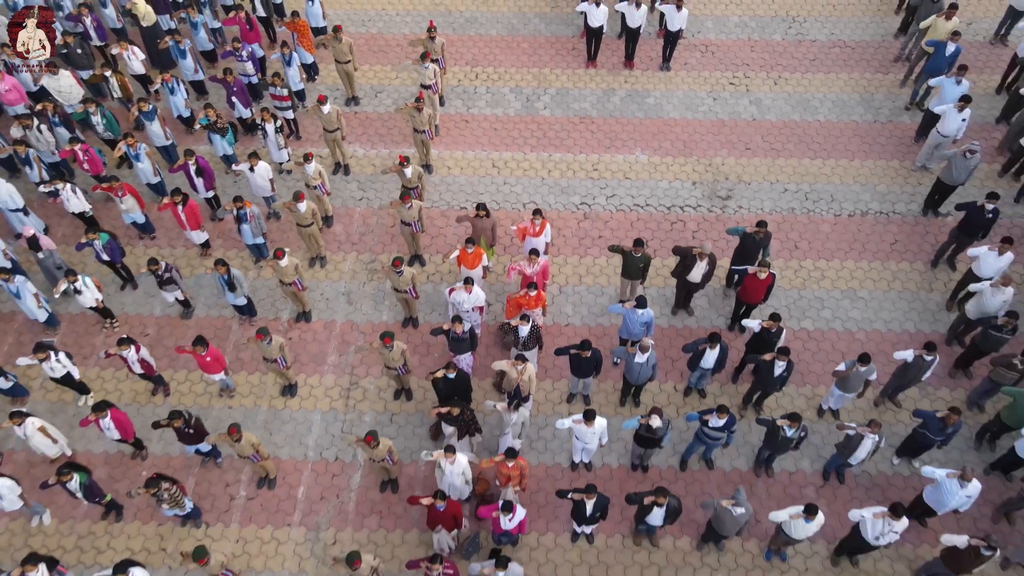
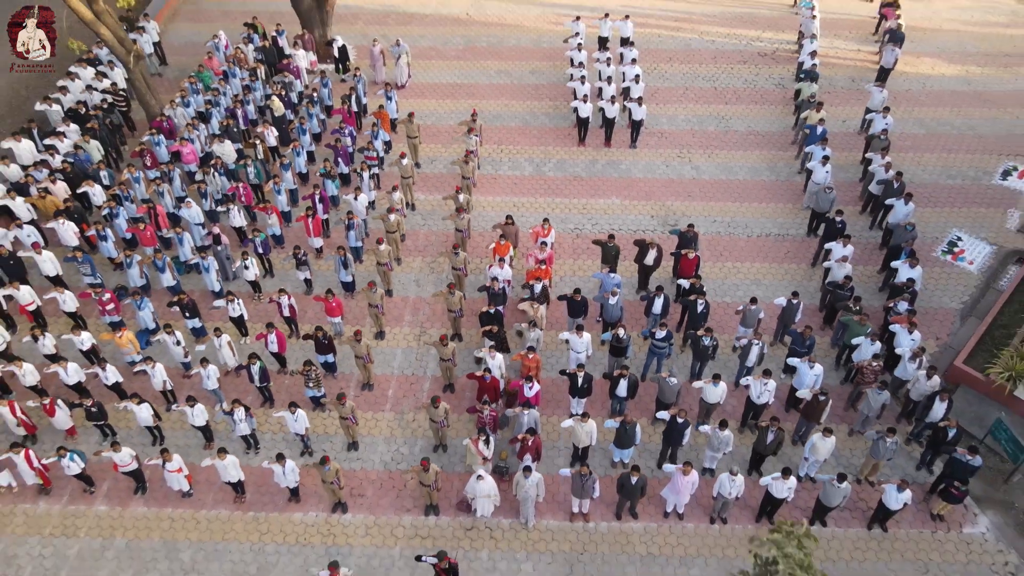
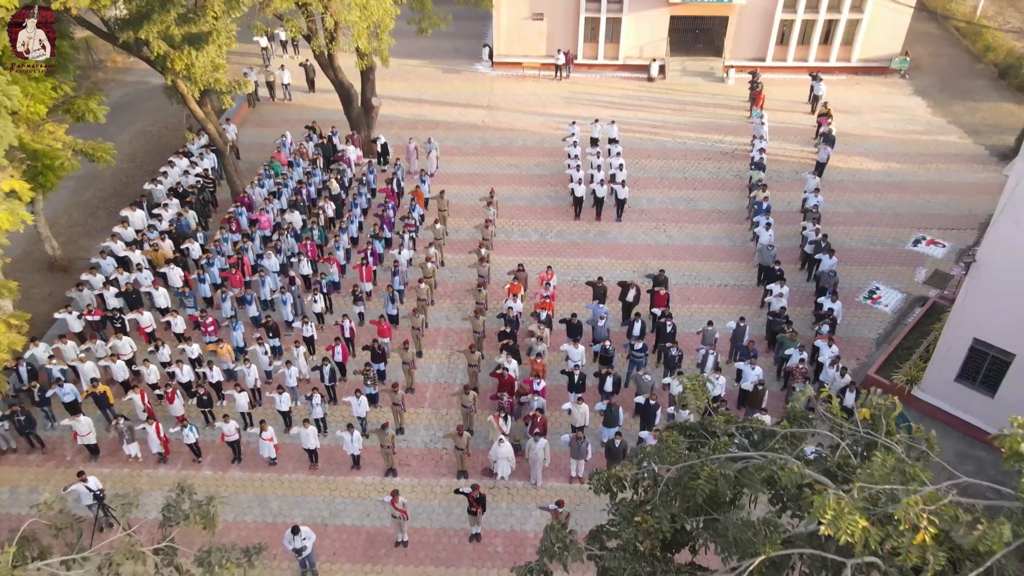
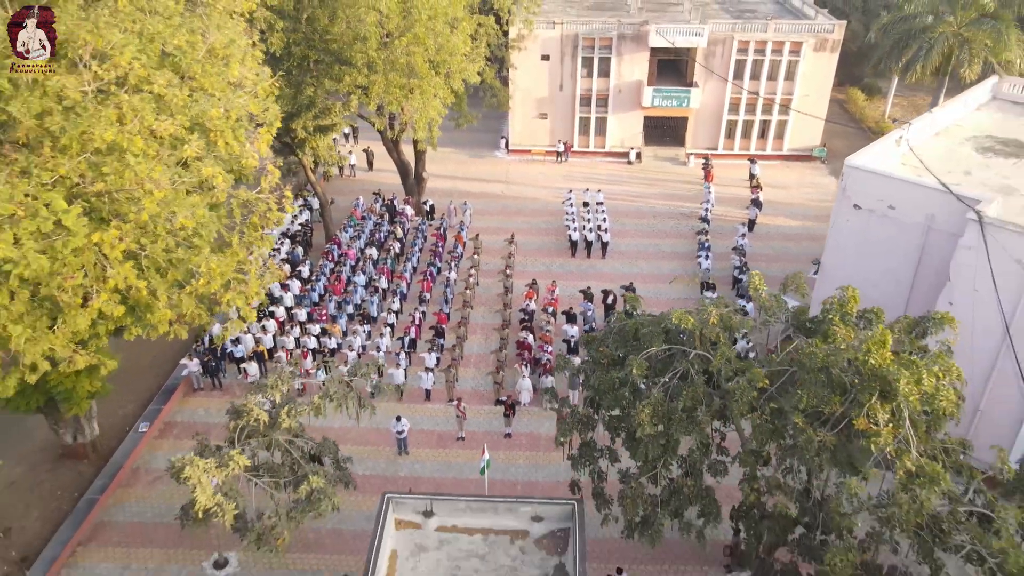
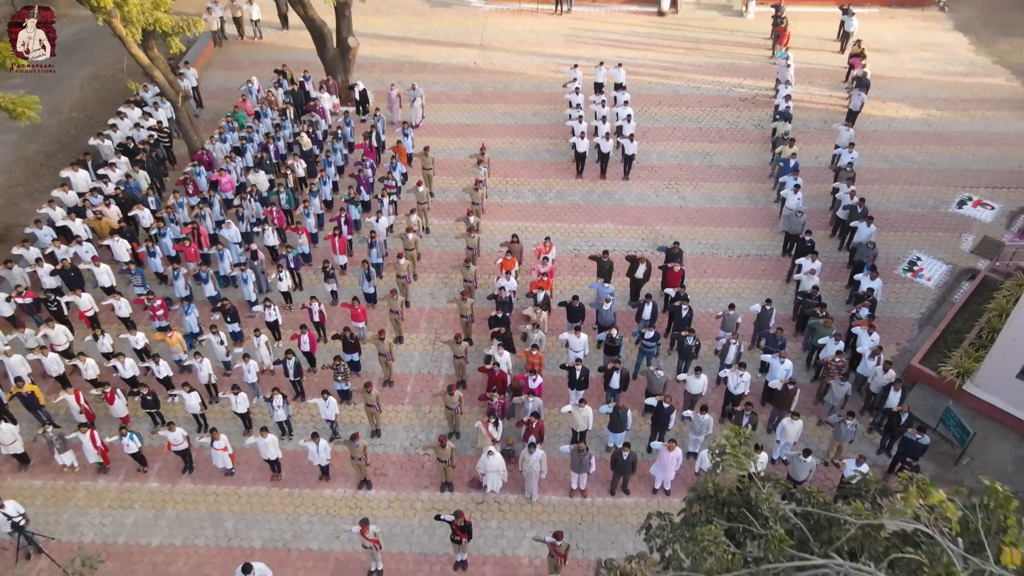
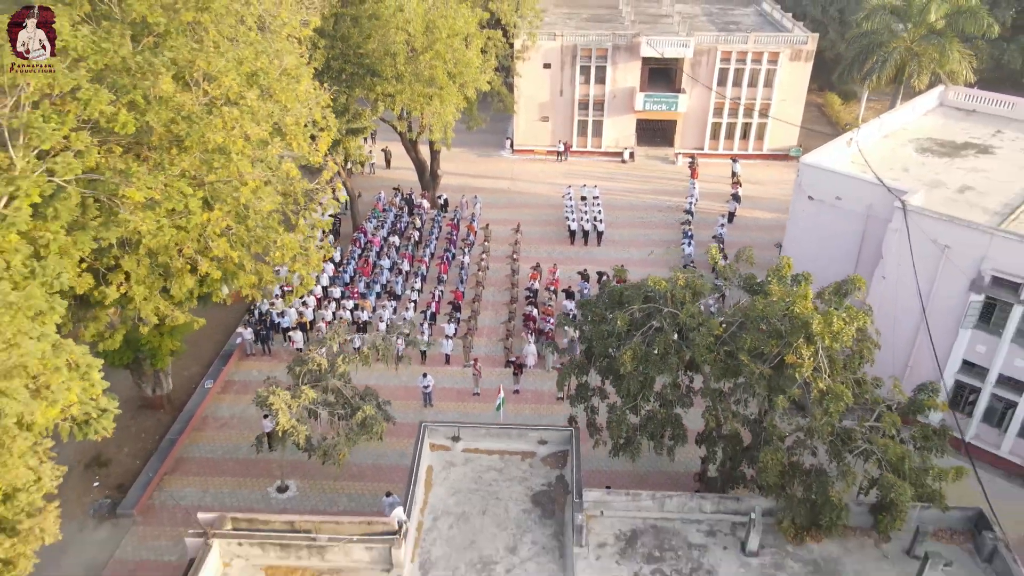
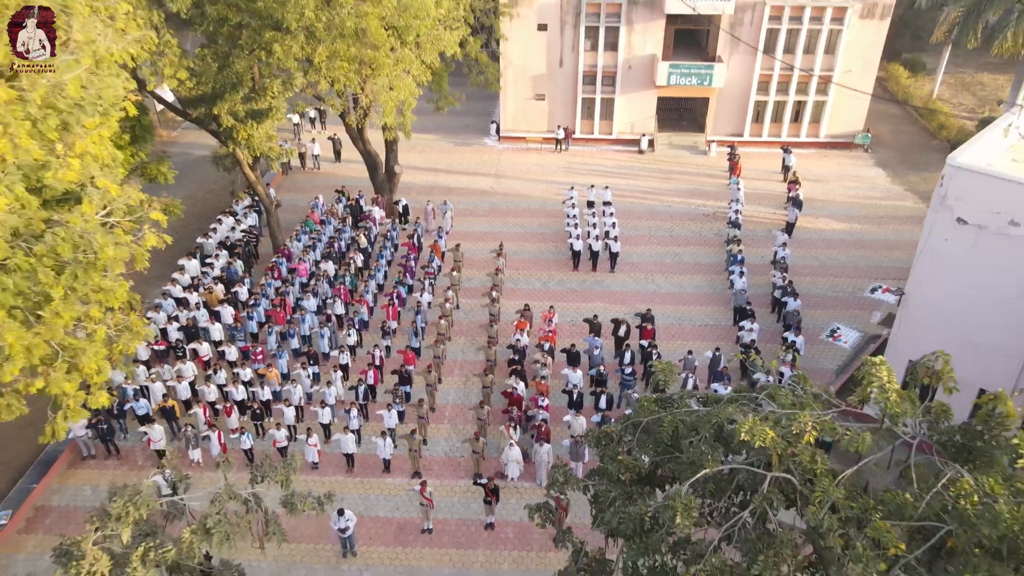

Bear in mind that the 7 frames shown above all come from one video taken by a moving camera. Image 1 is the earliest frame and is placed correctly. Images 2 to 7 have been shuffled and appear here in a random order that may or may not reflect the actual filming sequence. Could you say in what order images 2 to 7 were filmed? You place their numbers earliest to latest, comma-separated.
2, 5, 3, 7, 4, 6
